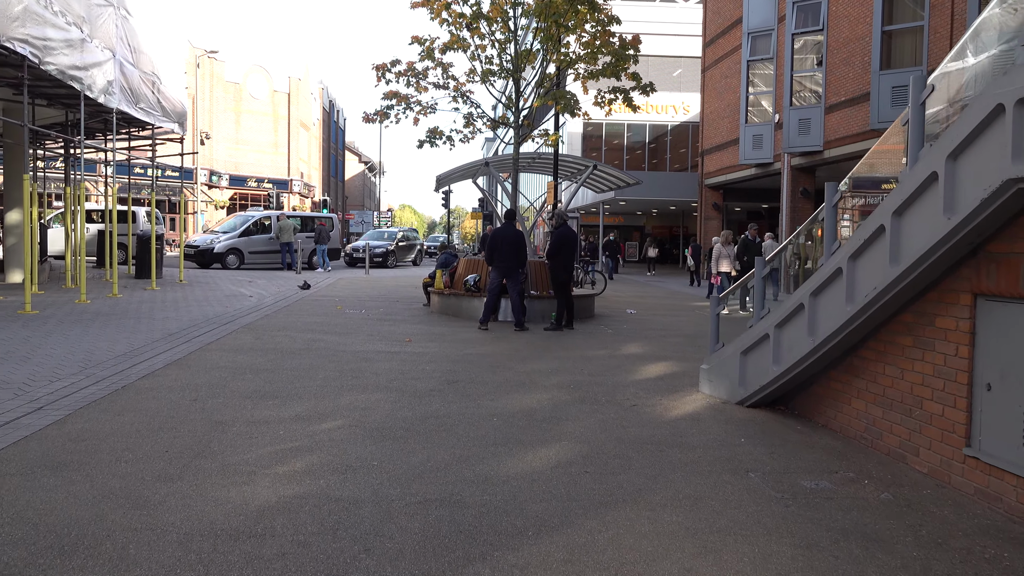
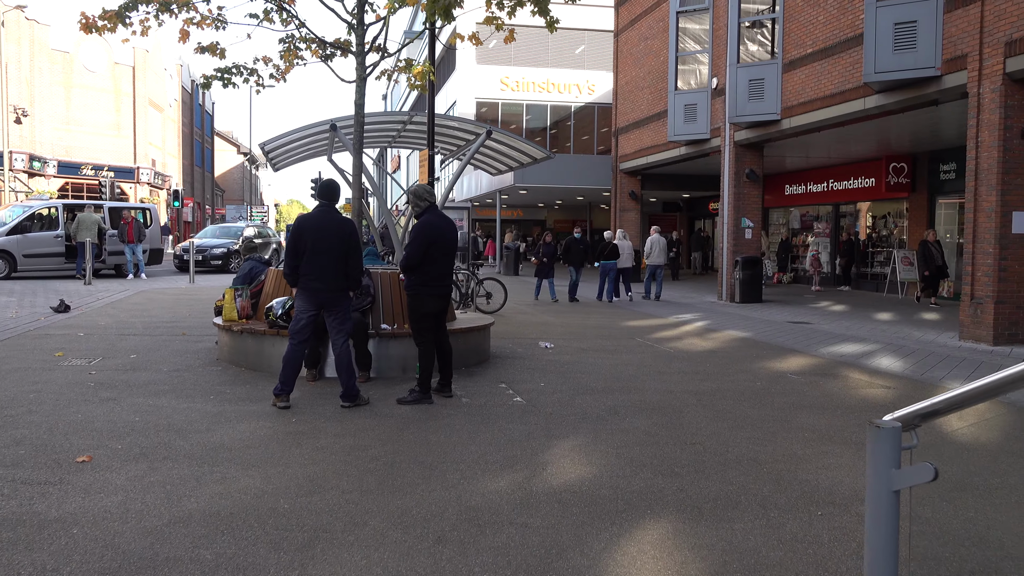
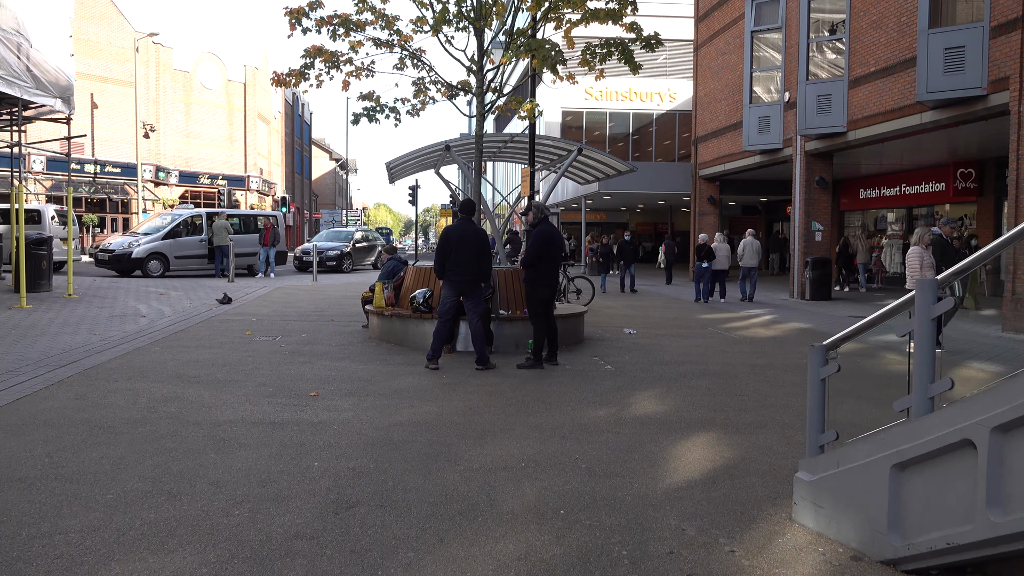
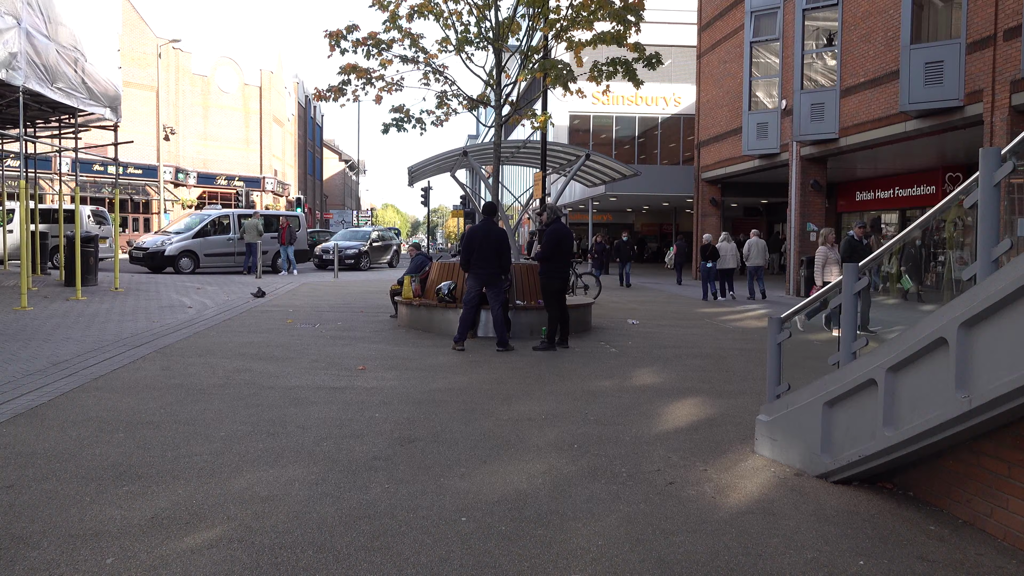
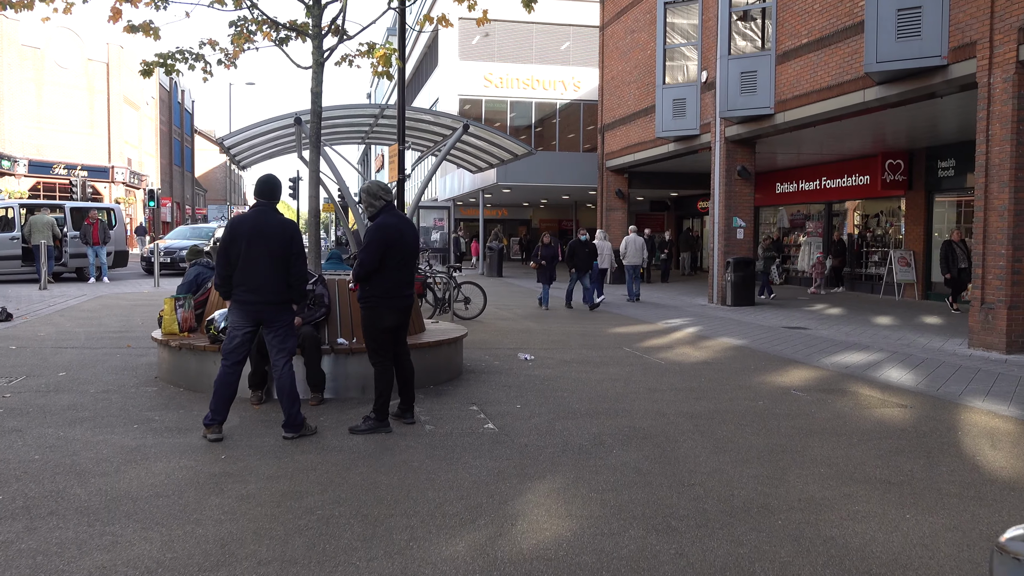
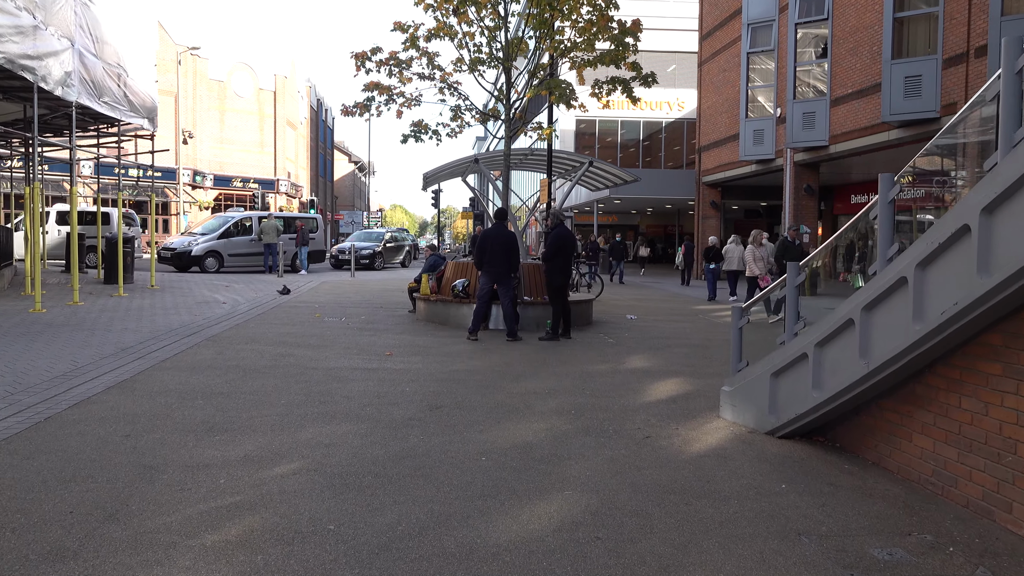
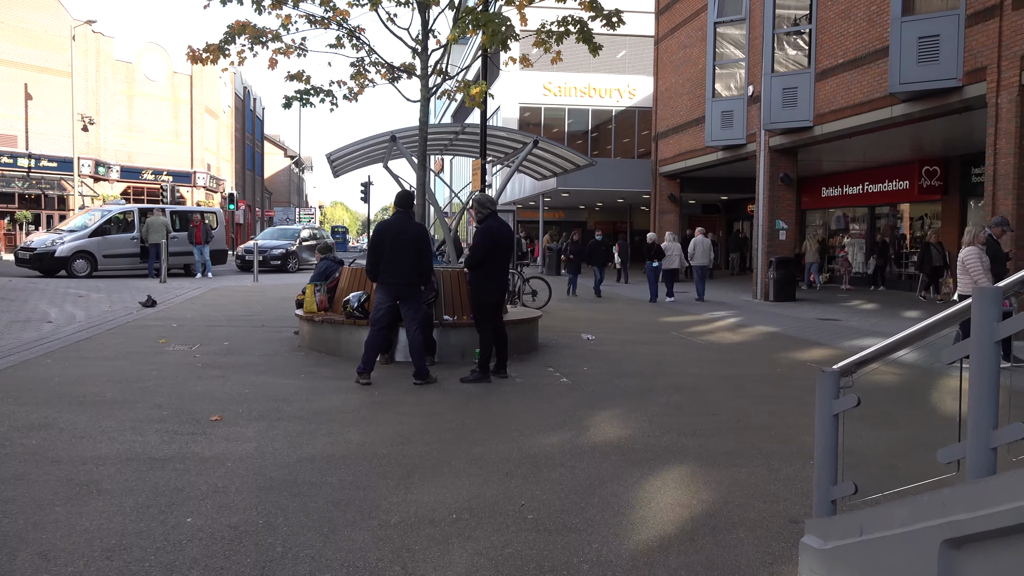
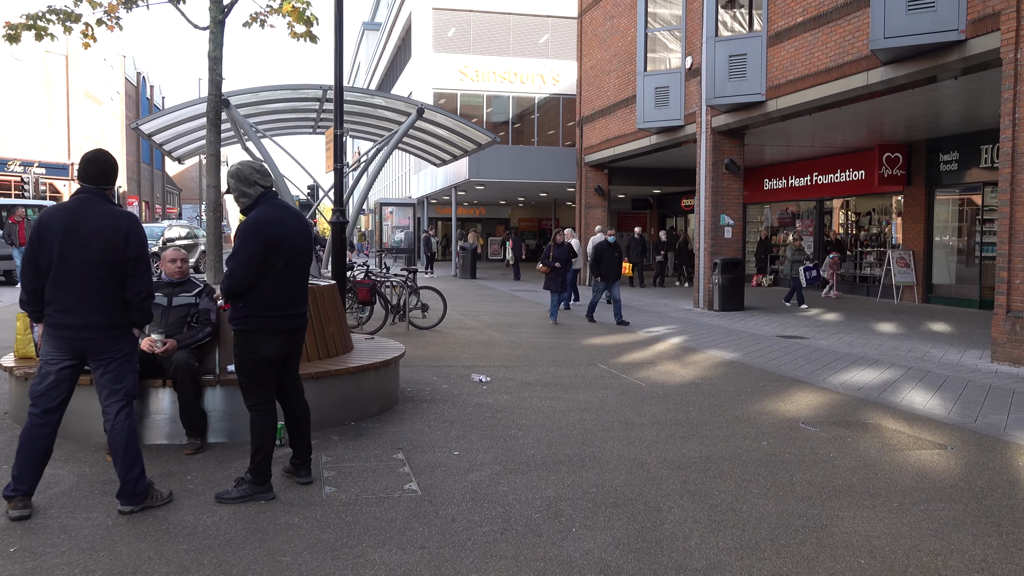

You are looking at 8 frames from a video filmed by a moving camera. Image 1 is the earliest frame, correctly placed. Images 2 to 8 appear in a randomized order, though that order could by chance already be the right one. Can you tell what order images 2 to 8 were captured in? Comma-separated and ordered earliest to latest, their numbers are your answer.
6, 4, 3, 7, 2, 5, 8
